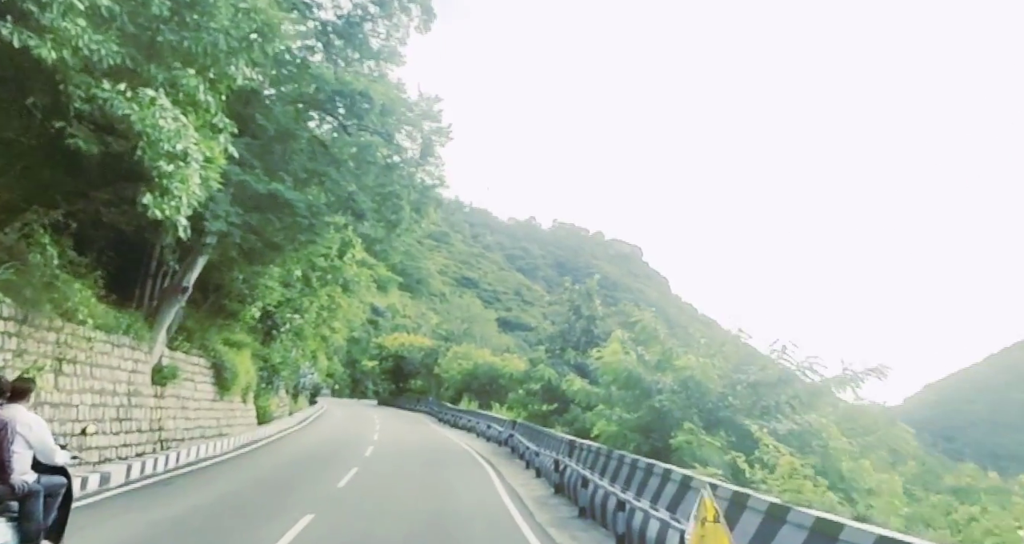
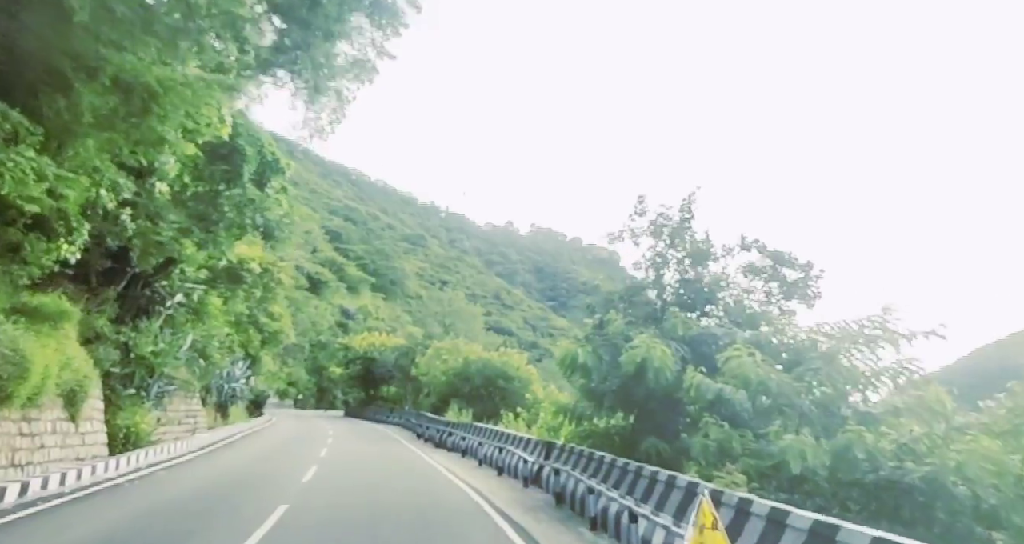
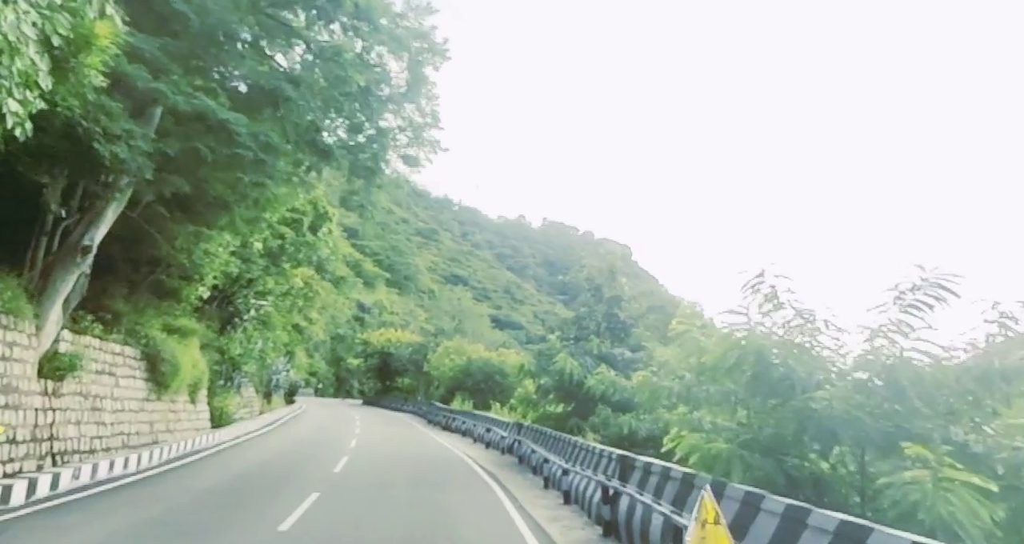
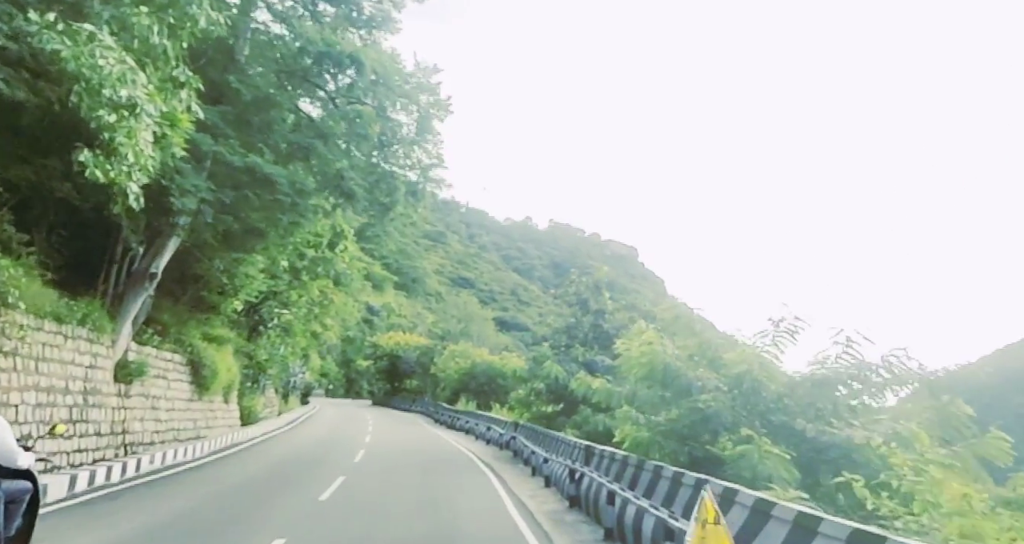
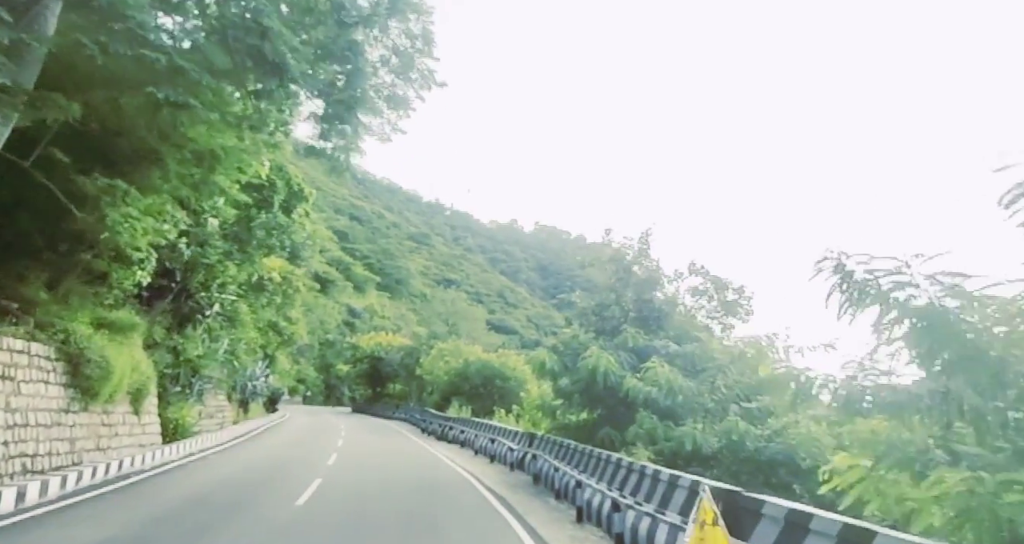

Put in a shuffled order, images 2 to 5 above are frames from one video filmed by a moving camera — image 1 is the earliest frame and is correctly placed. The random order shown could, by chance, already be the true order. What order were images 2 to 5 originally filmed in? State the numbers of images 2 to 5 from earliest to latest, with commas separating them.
4, 3, 5, 2
